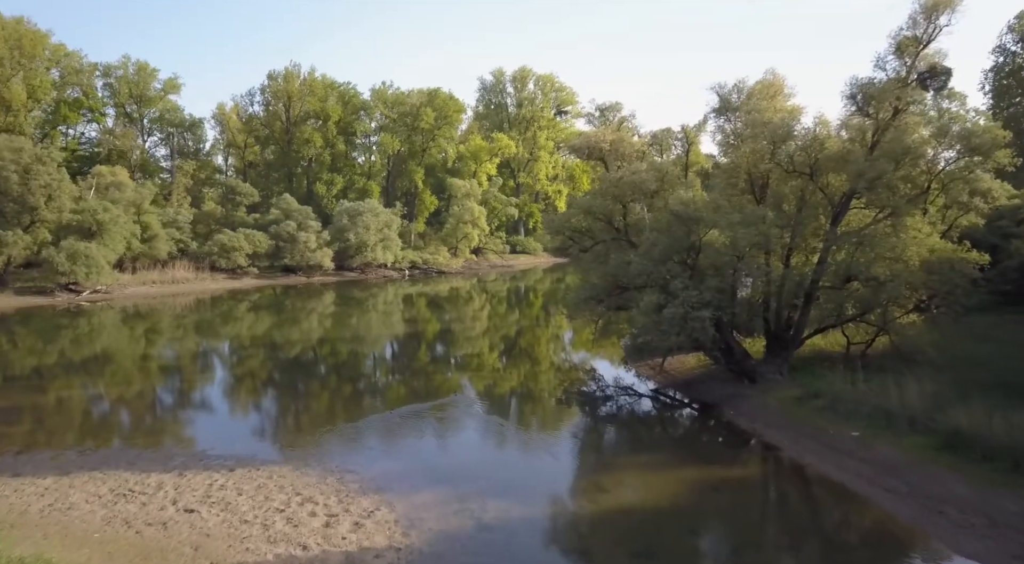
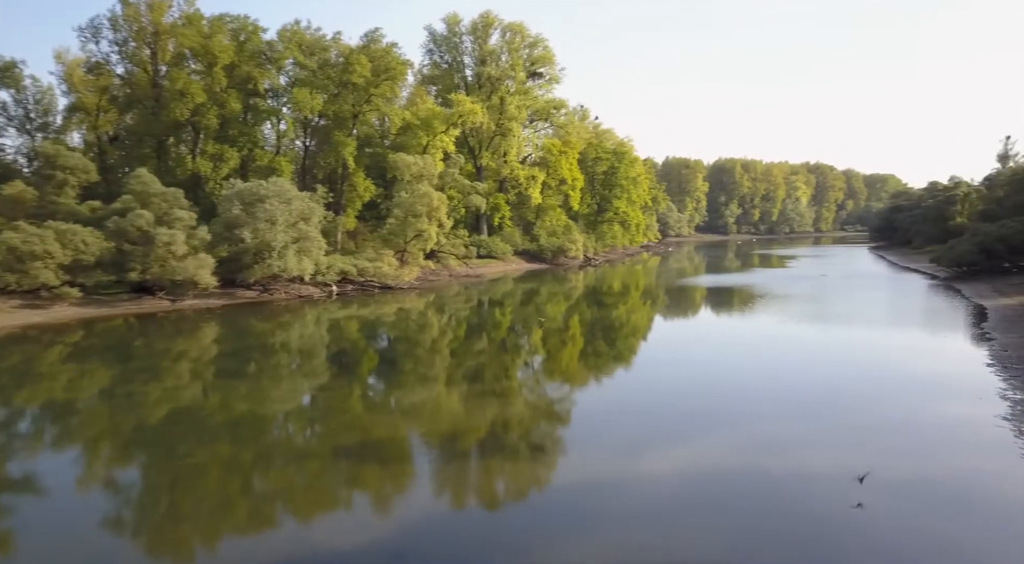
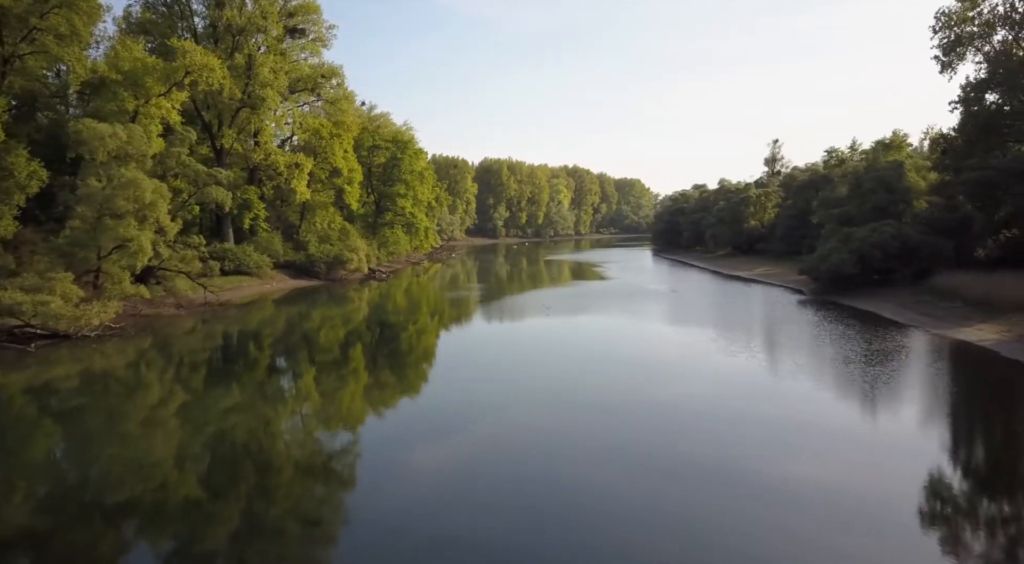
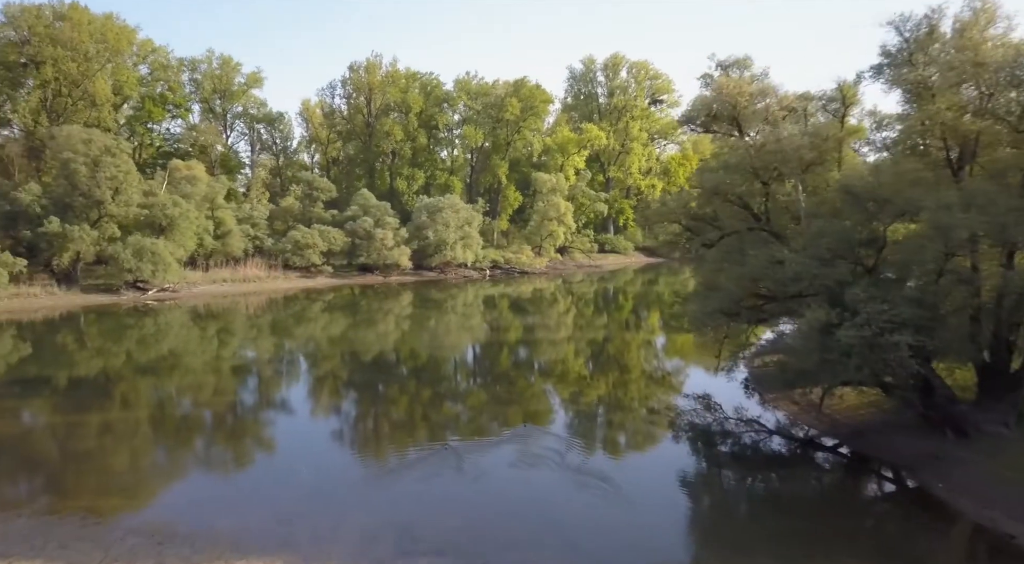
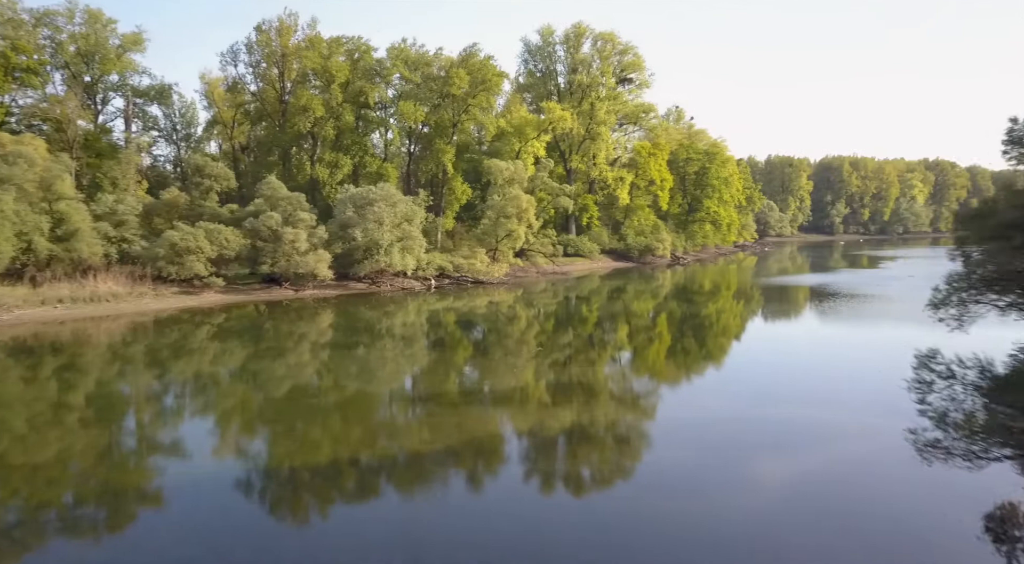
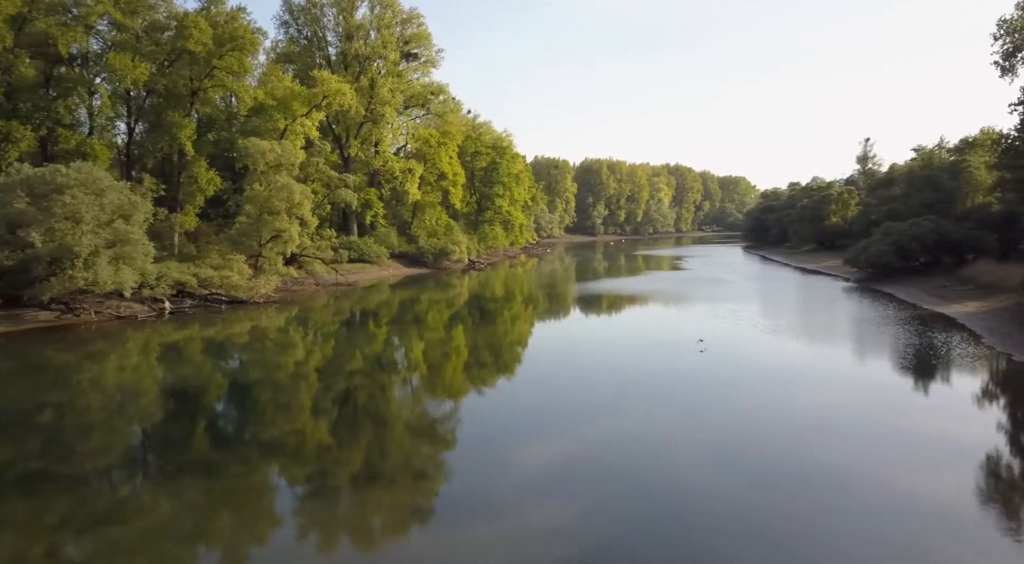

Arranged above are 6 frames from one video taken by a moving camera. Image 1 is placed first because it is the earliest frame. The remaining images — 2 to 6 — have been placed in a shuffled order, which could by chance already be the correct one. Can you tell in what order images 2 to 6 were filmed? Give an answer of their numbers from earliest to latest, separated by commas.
4, 5, 2, 6, 3
